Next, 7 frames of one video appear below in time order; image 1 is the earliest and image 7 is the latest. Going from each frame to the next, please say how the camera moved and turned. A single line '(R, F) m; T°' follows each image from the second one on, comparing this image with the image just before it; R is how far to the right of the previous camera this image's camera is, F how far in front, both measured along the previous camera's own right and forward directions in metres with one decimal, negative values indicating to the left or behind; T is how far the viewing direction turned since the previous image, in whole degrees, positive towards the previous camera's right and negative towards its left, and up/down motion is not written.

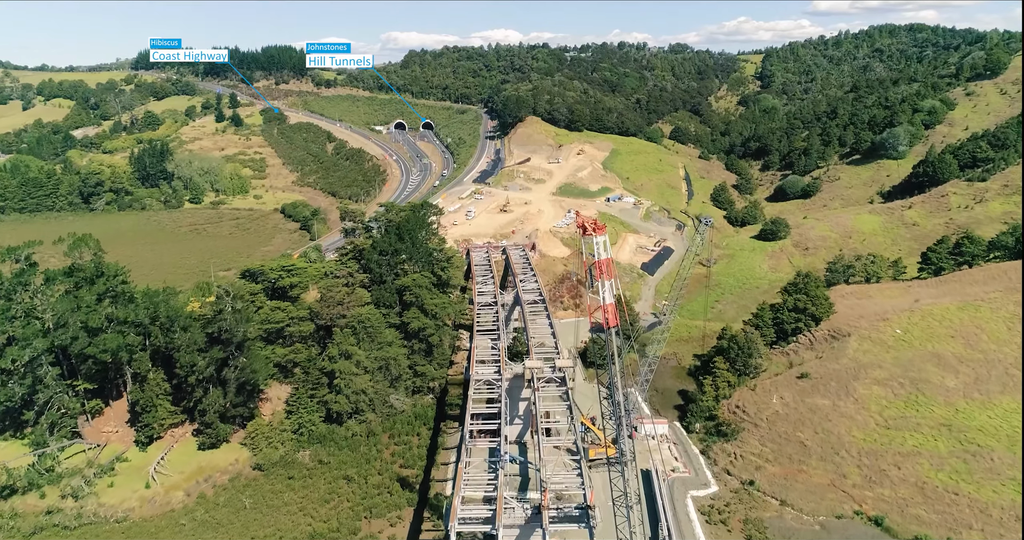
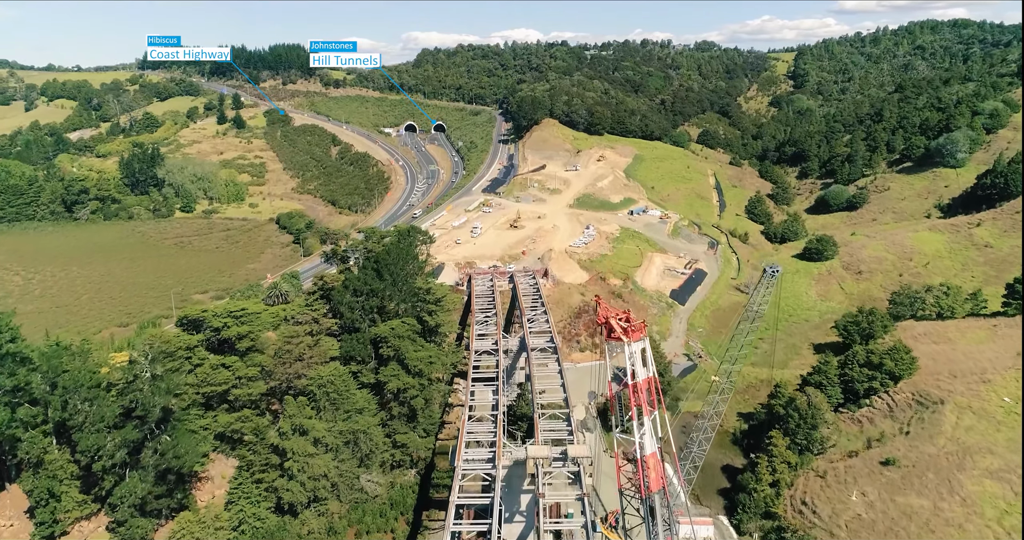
(+1.1, +12.7) m; -2°
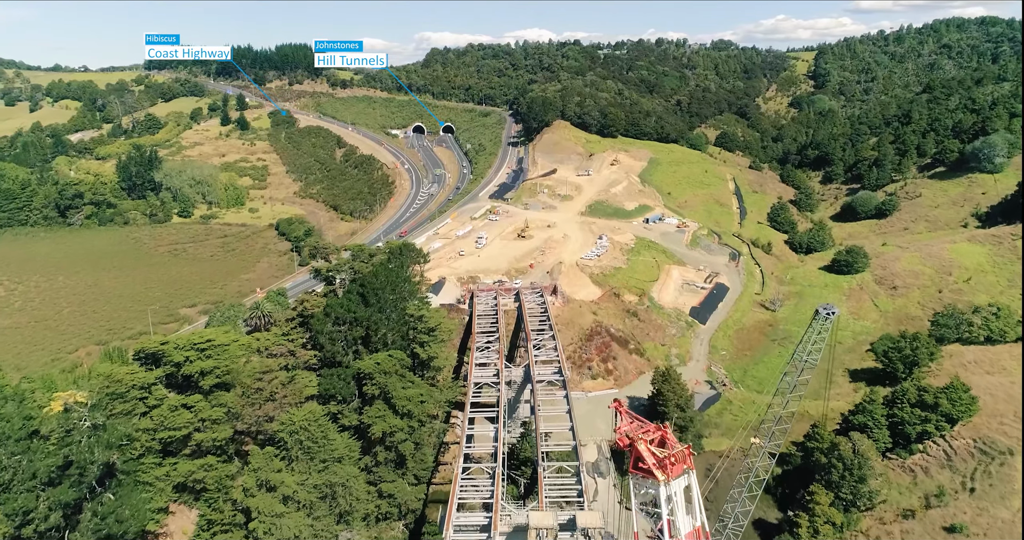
(+0.6, +6.3) m; -1°
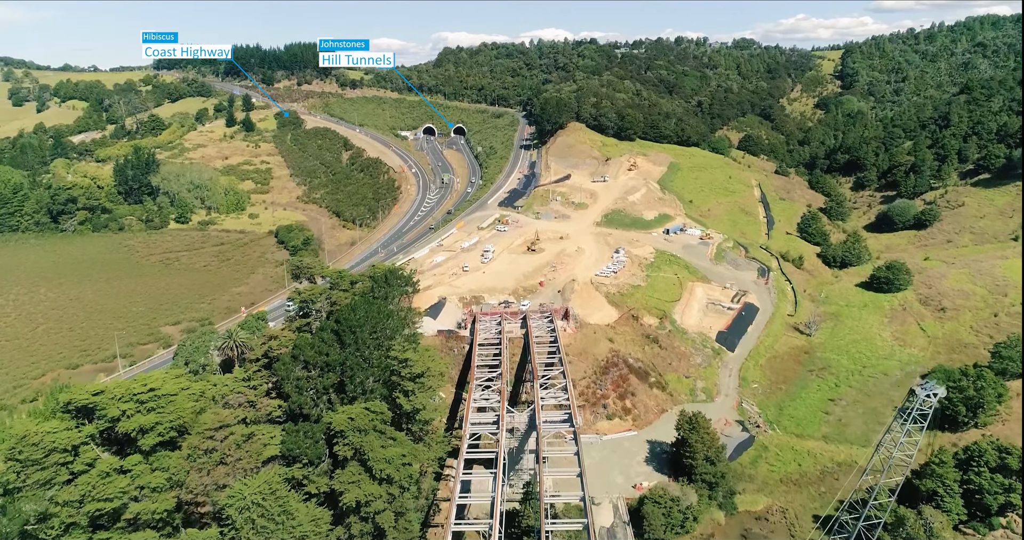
(+0.8, +7.5) m; -1°
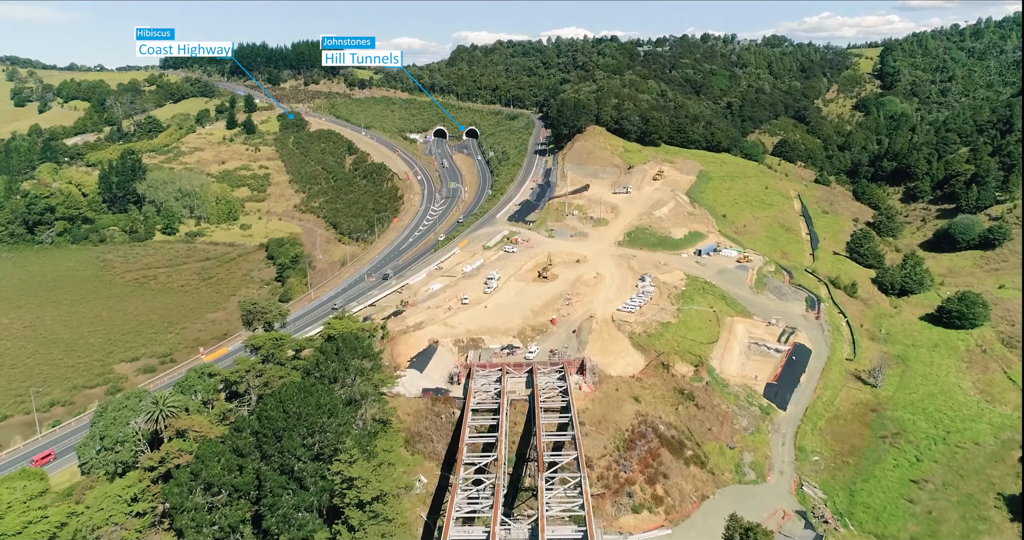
(+1.1, +12.0) m; -1°
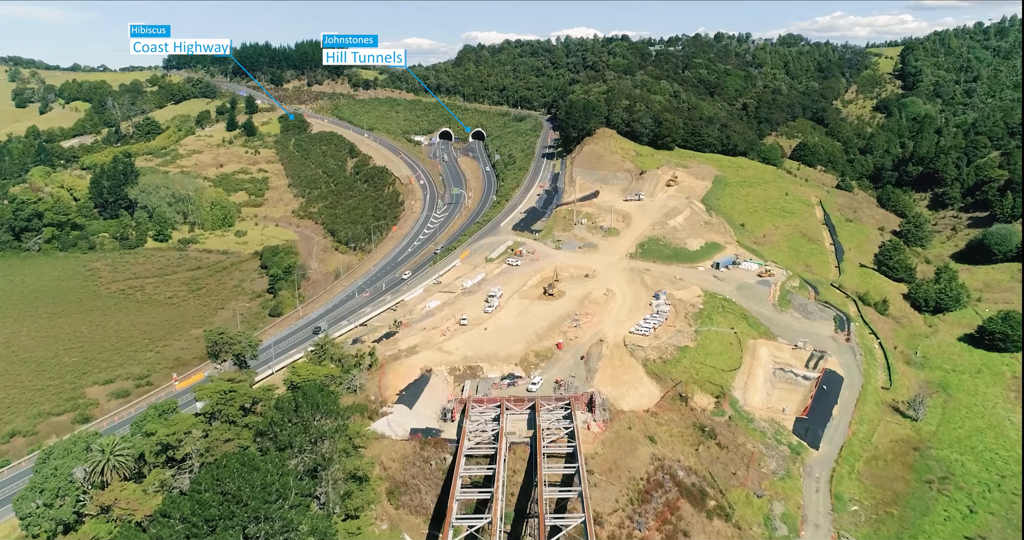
(+0.6, +5.8) m; -1°
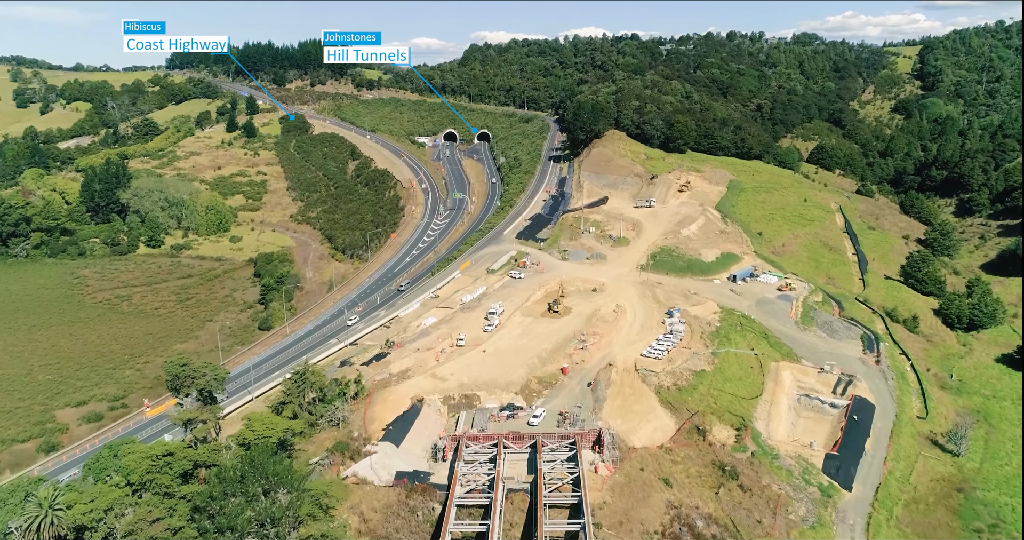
(+0.5, +5.0) m; -1°
